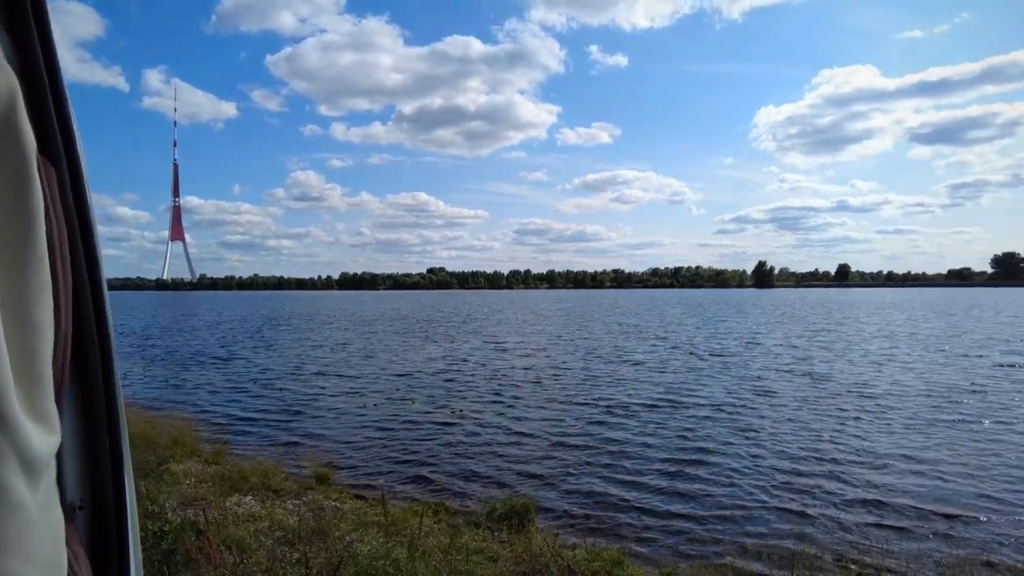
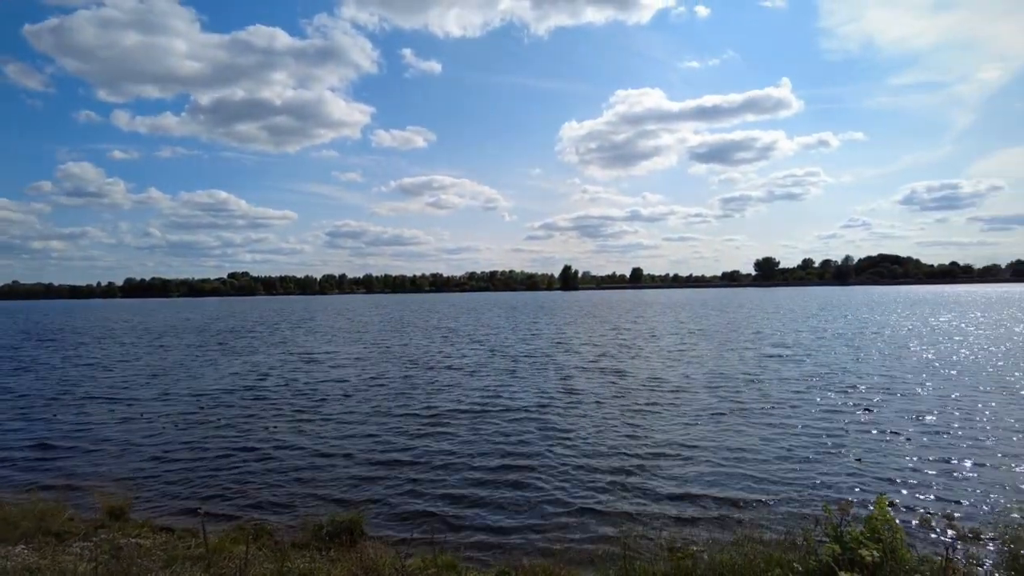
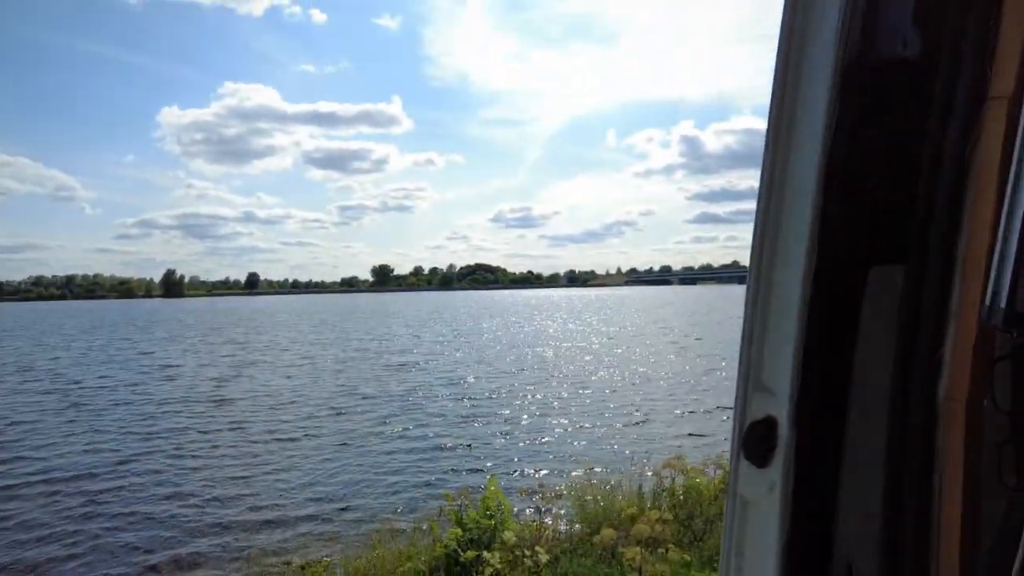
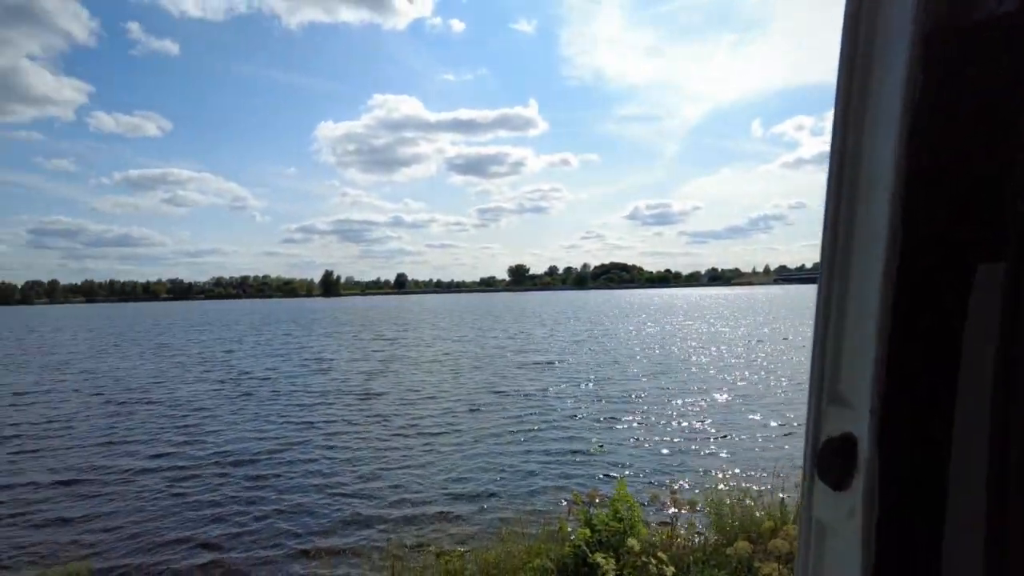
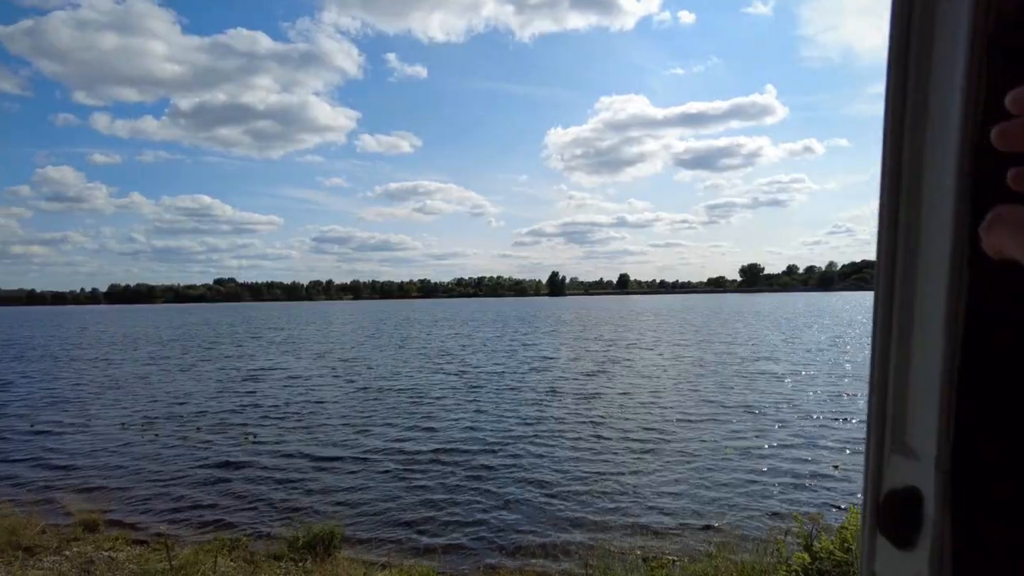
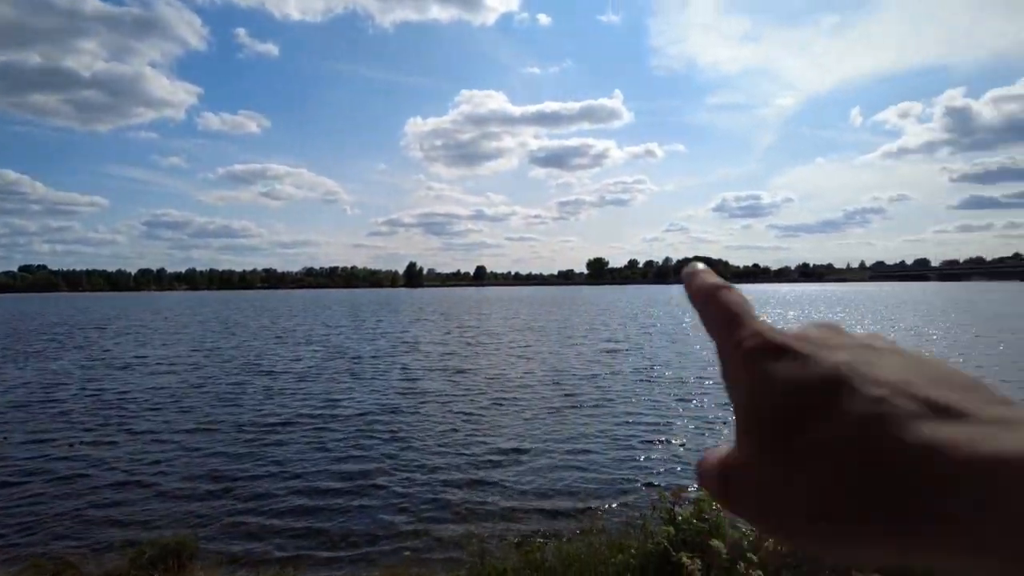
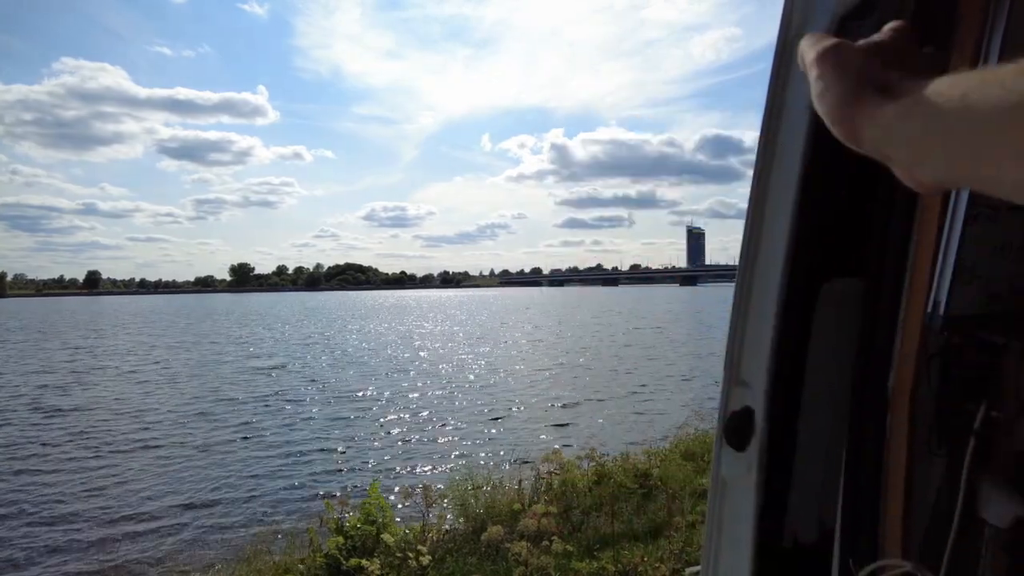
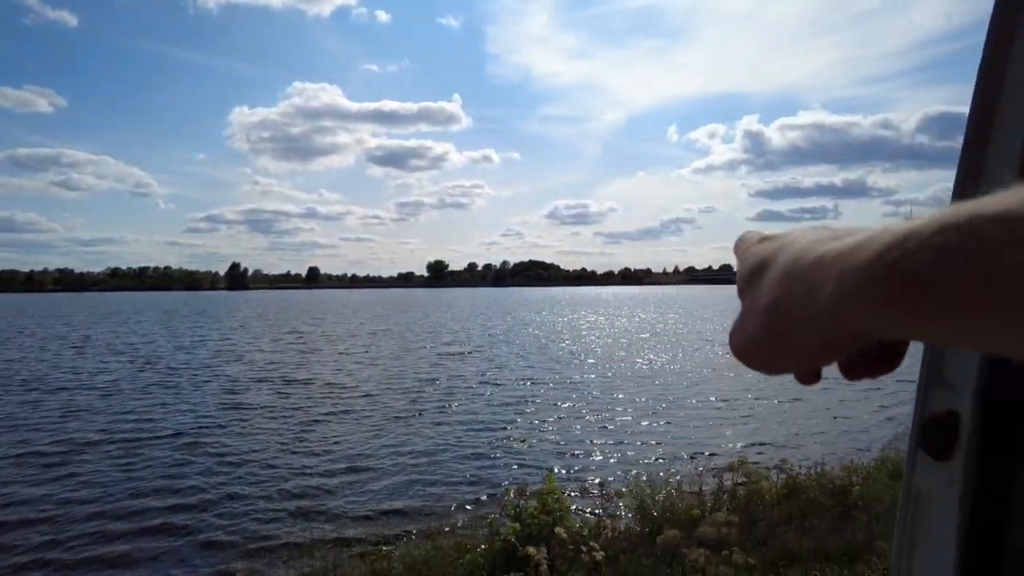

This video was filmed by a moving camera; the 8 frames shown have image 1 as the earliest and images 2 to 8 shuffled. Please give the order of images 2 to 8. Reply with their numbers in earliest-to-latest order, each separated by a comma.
2, 6, 8, 7, 3, 4, 5
